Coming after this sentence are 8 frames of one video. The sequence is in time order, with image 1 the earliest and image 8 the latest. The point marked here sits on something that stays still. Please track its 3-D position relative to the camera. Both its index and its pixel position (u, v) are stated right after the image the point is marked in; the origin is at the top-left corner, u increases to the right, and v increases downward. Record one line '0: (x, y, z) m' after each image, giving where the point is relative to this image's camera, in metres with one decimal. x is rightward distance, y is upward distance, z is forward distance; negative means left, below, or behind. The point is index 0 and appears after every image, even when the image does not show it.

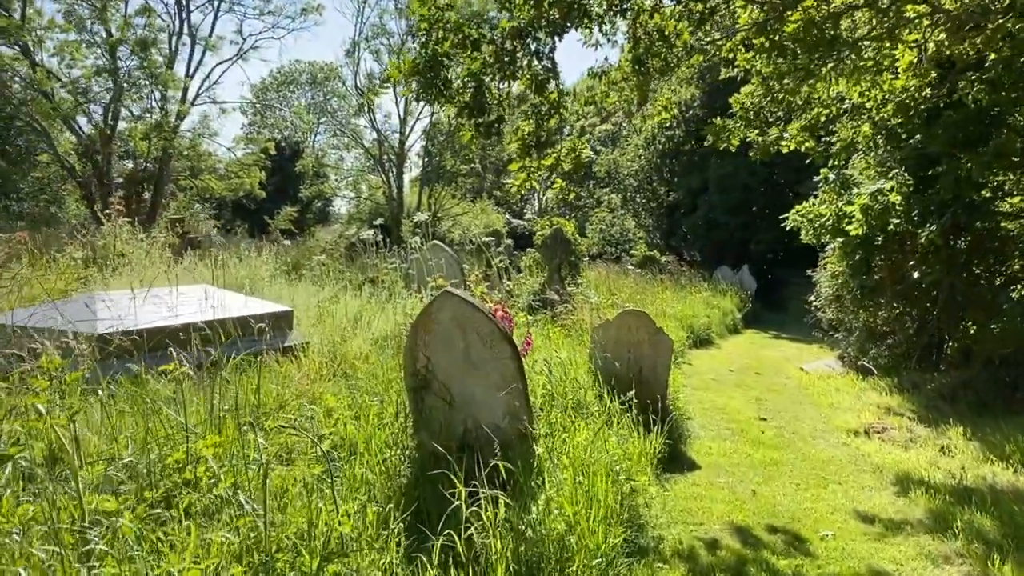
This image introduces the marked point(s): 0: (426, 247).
0: (-0.8, +0.4, +8.4) m
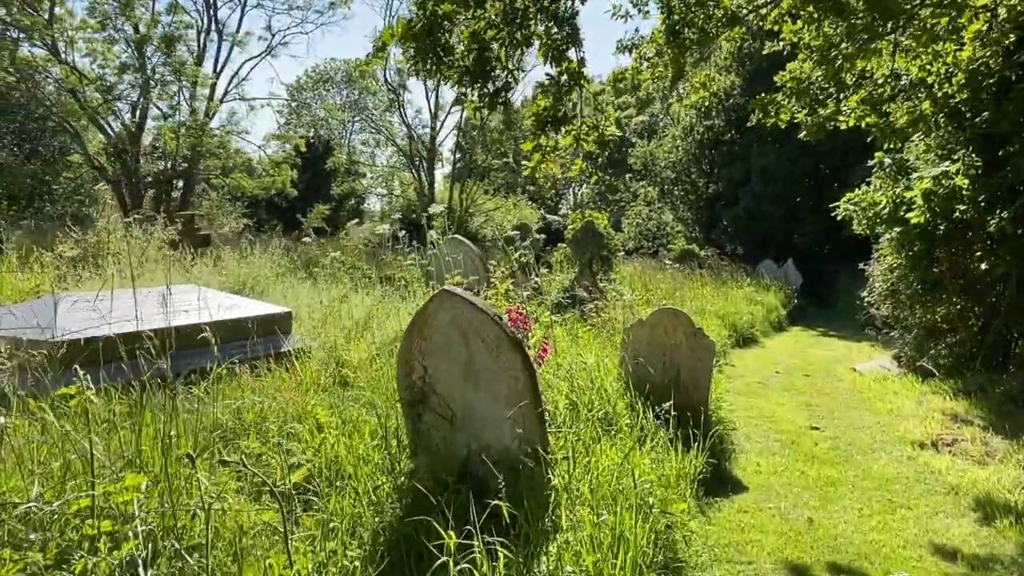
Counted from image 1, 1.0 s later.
0: (-0.6, +0.4, +7.9) m
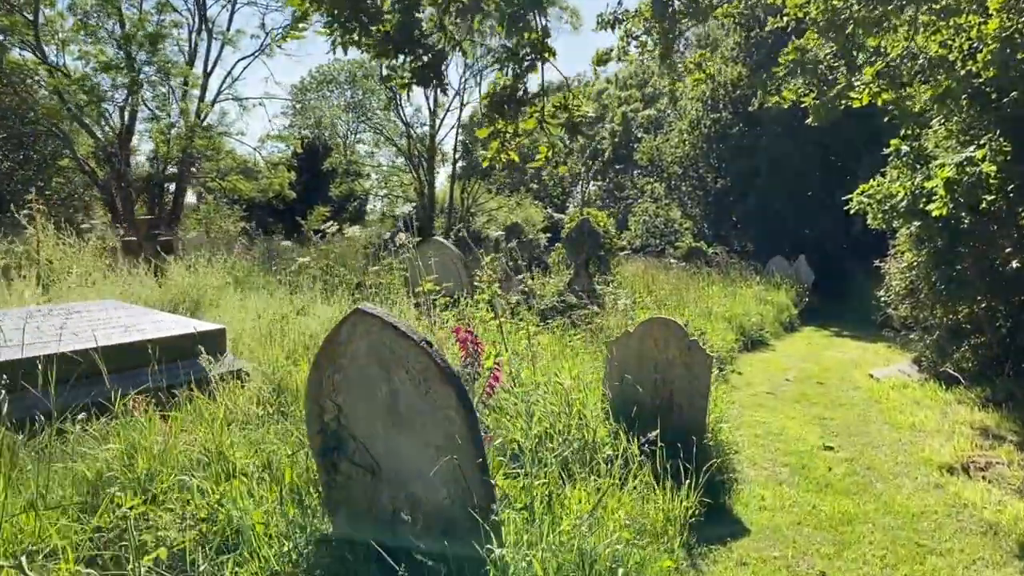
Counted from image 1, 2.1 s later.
0: (-0.7, +0.4, +7.3) m
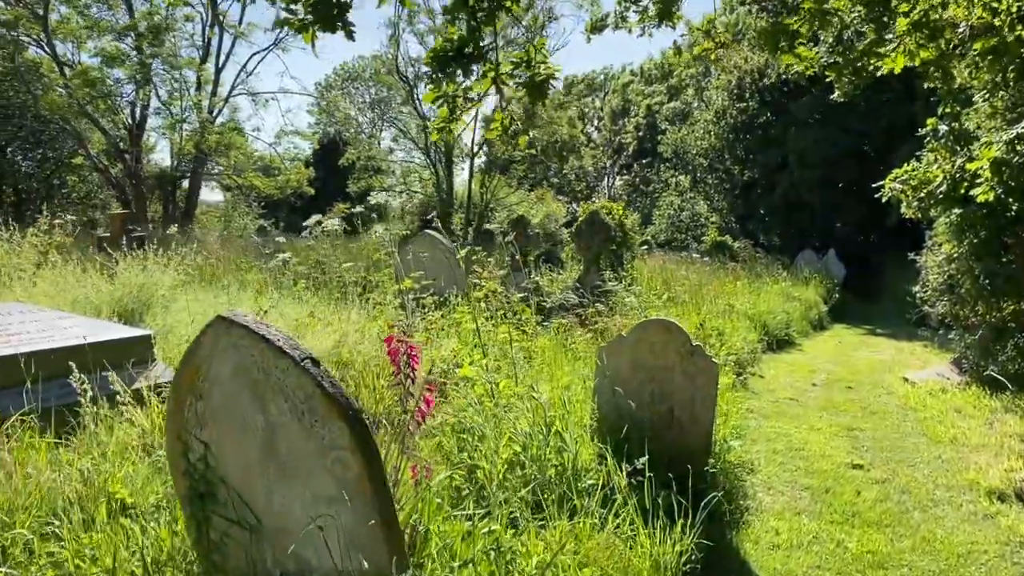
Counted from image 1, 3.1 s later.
0: (-0.7, +0.4, +6.8) m
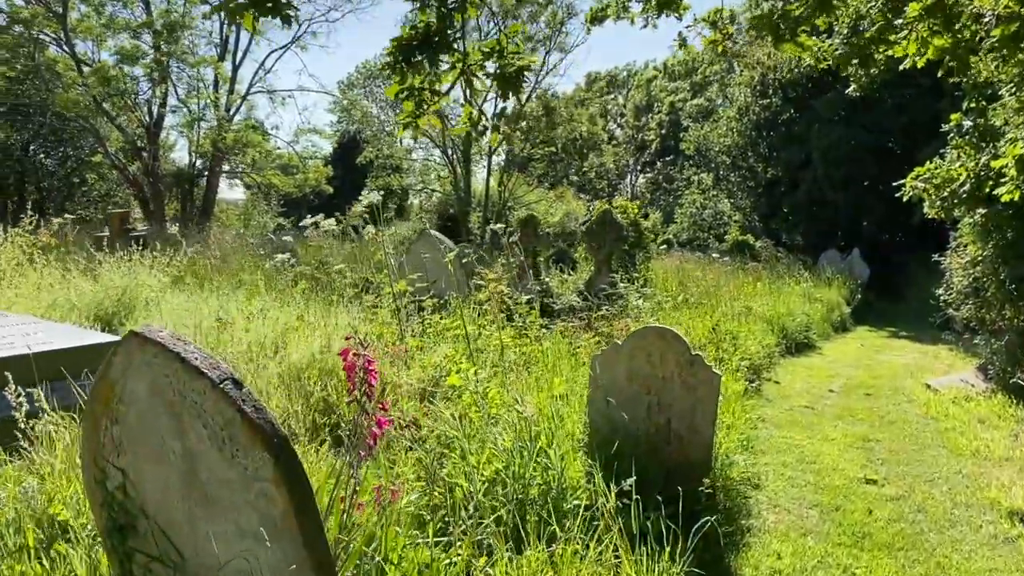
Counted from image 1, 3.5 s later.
0: (-0.7, +0.4, +6.6) m
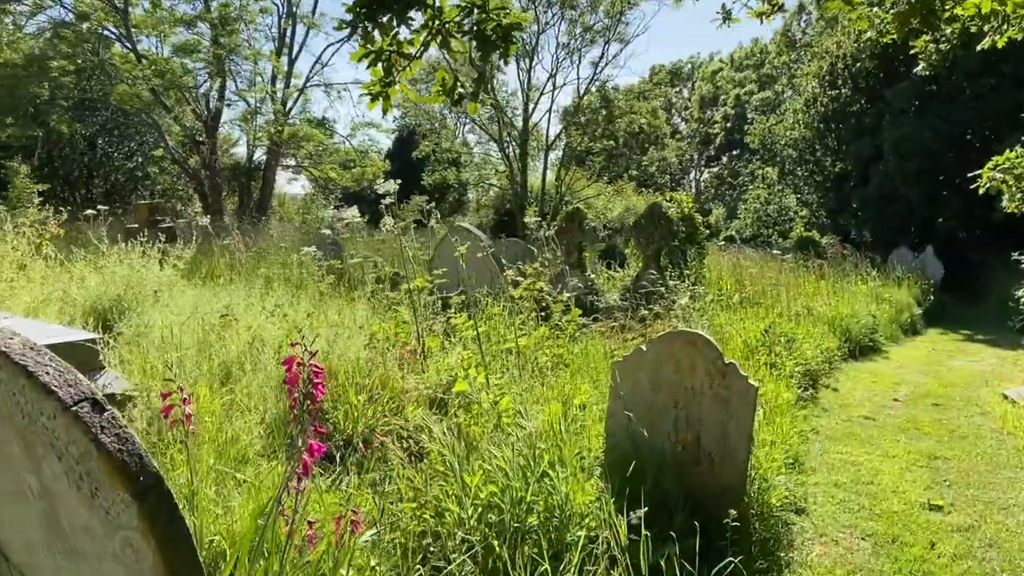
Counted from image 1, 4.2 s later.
0: (-0.4, +0.4, +6.3) m
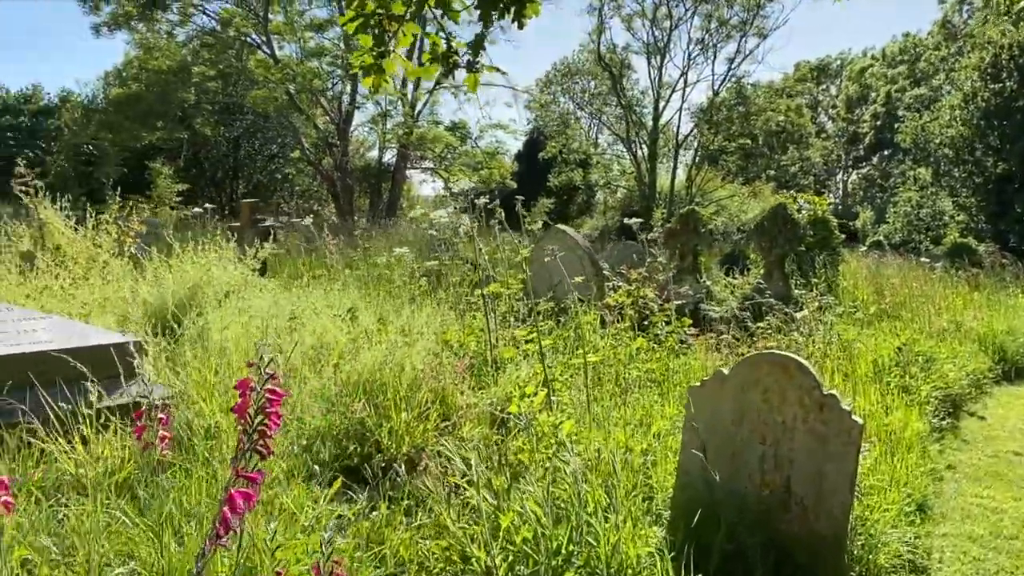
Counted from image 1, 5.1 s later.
0: (+0.3, +0.4, +5.9) m
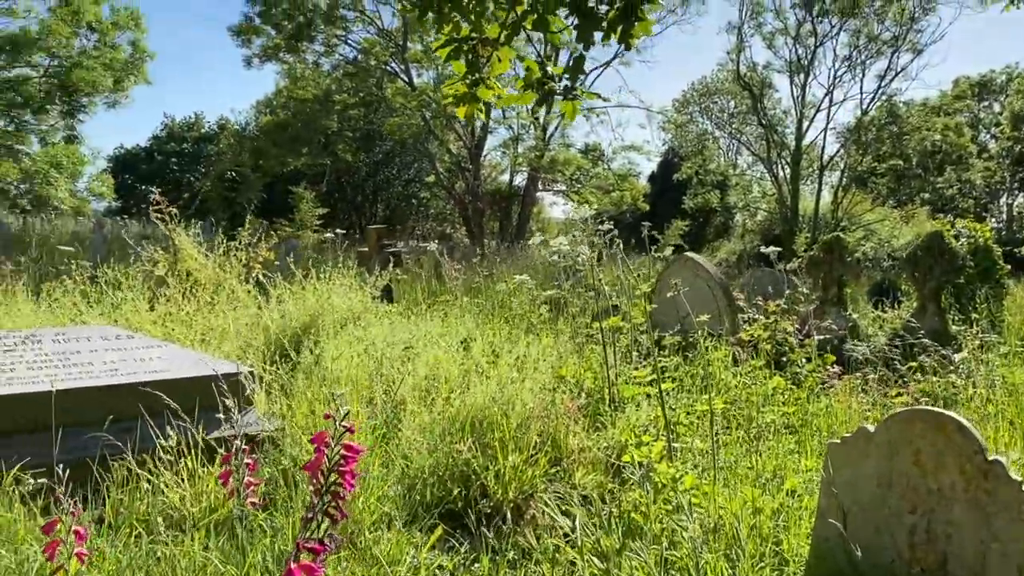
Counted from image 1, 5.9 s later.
0: (+1.1, +0.1, +5.6) m
